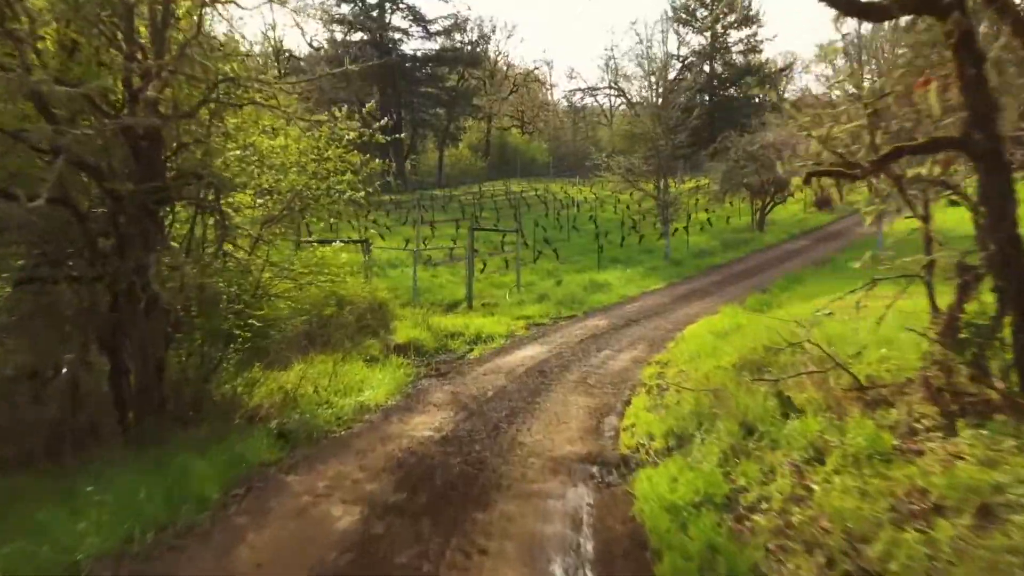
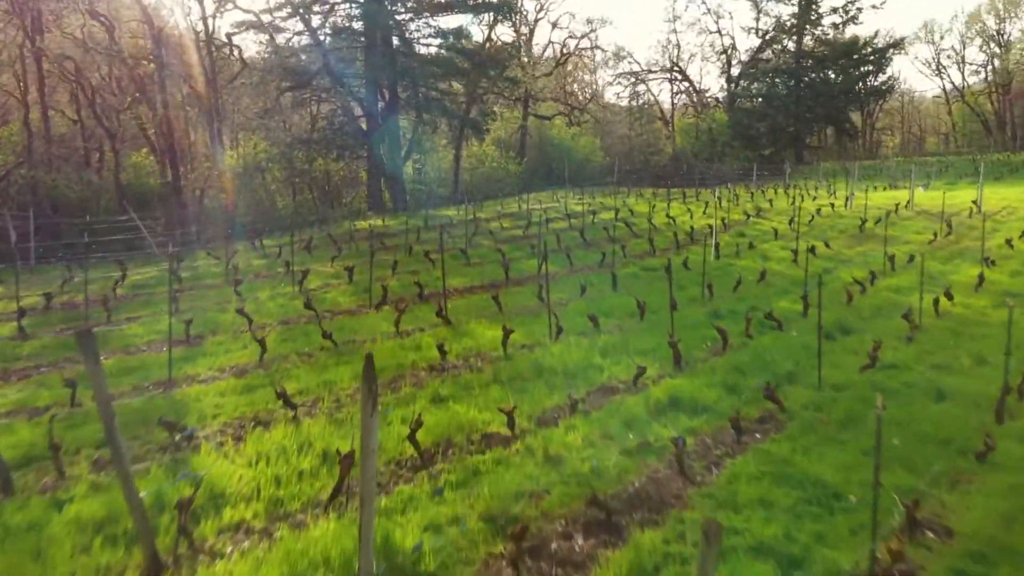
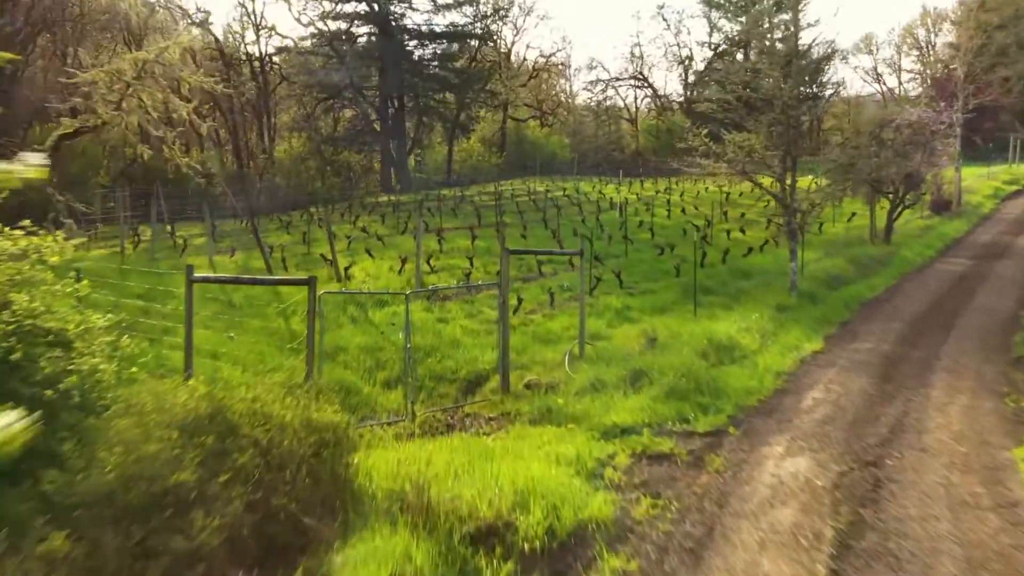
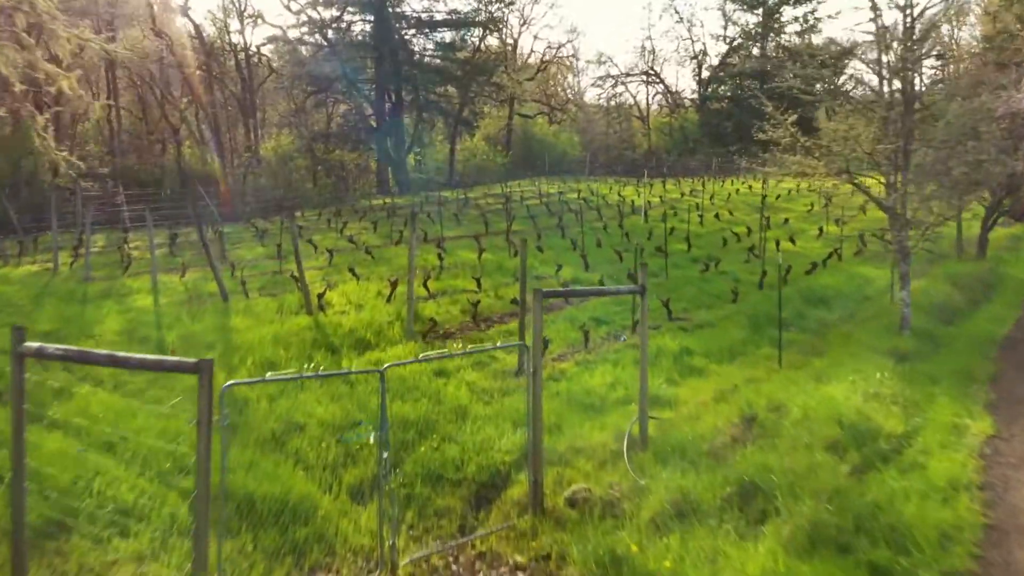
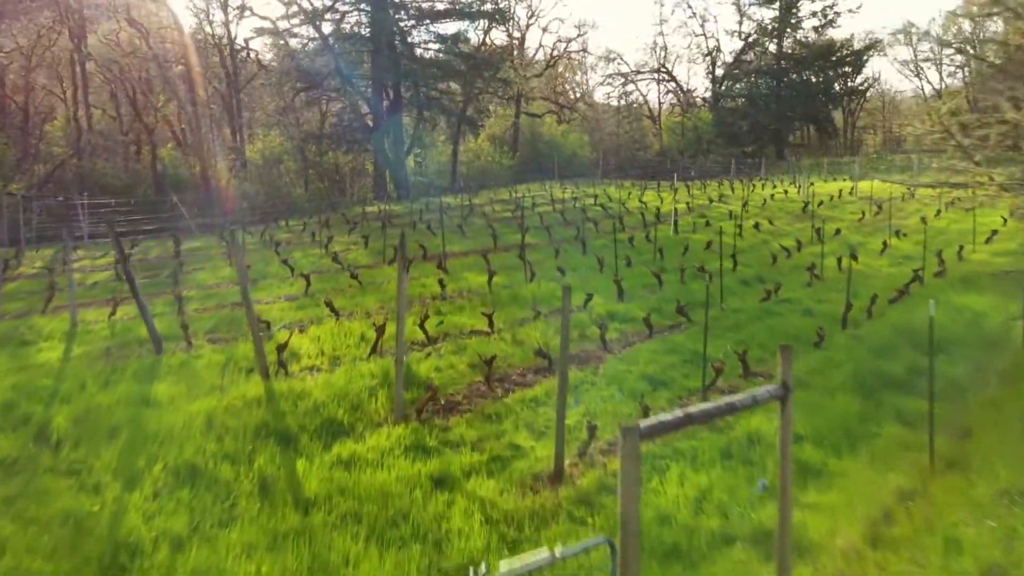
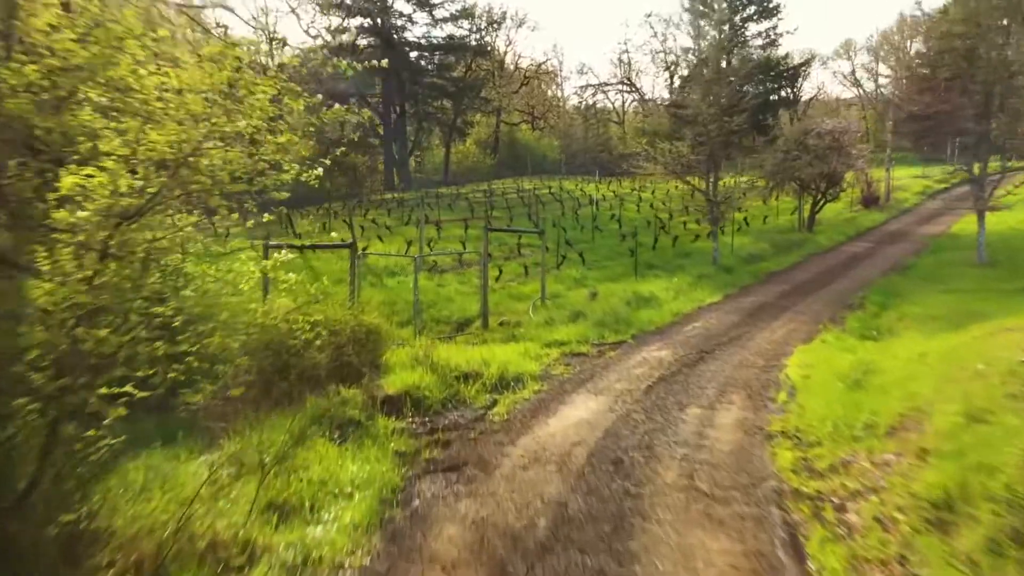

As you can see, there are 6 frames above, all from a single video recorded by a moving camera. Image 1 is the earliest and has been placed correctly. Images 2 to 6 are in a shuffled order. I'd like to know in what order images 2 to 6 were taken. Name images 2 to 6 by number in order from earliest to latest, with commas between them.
6, 3, 4, 5, 2
